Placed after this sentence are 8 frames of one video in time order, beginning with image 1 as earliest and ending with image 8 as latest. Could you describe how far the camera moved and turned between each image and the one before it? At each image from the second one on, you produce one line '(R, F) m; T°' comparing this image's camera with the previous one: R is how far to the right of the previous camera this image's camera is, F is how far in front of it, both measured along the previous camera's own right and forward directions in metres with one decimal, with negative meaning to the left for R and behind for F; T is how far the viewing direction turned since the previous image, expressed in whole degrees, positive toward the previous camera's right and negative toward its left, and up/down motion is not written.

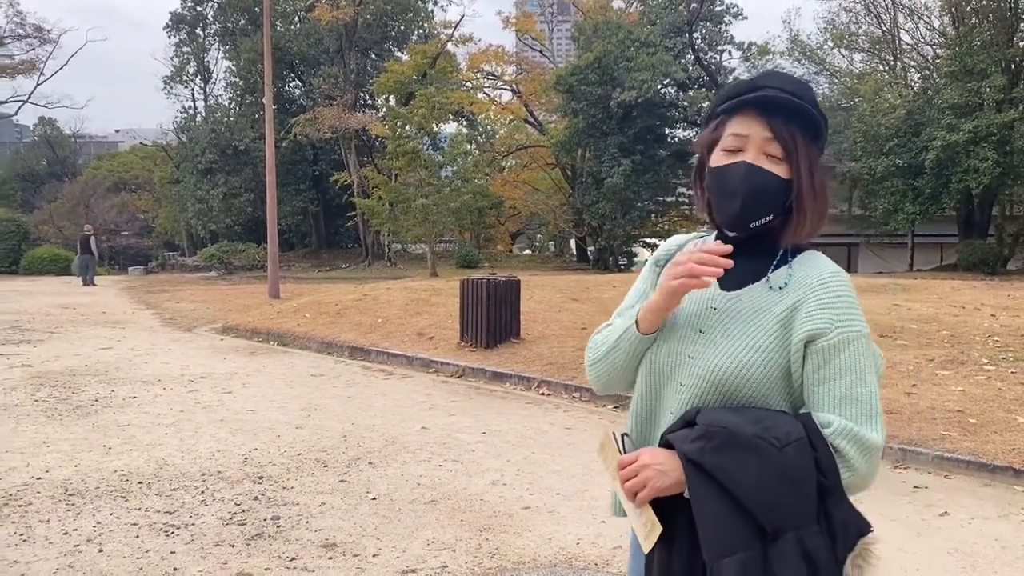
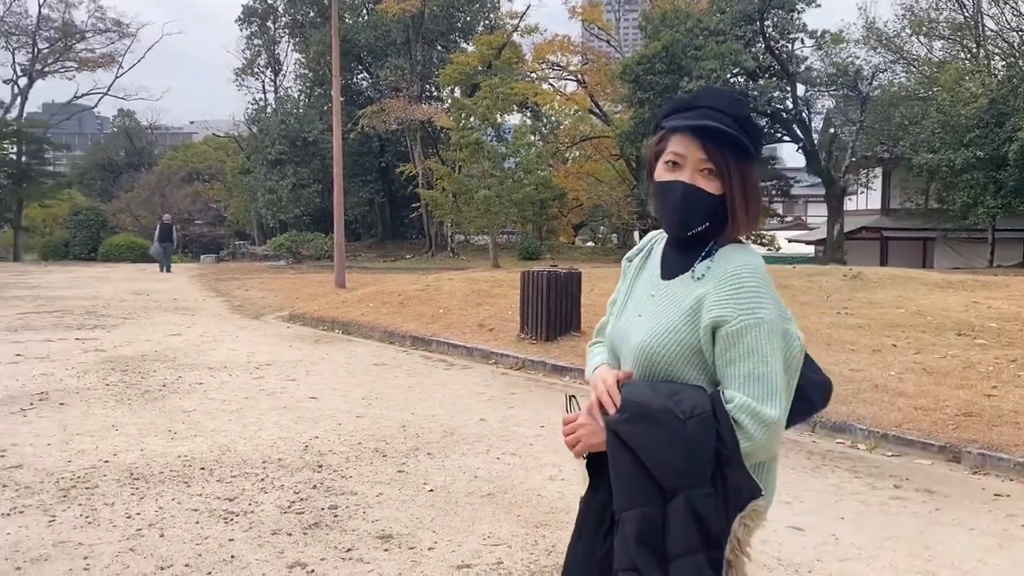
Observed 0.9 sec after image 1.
(0.0, +0.1) m; -4°
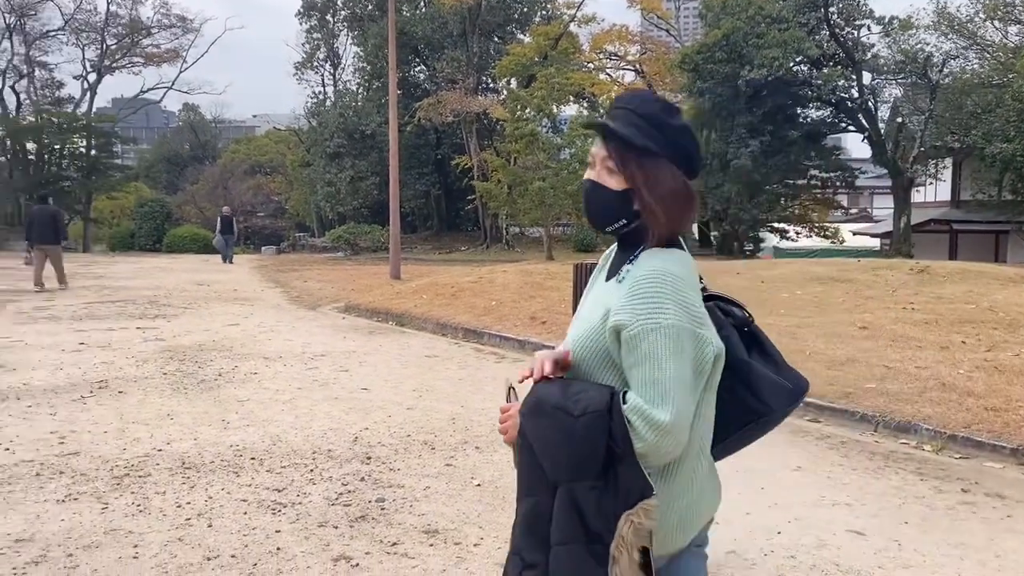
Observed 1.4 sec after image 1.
(0.0, +0.1) m; -4°
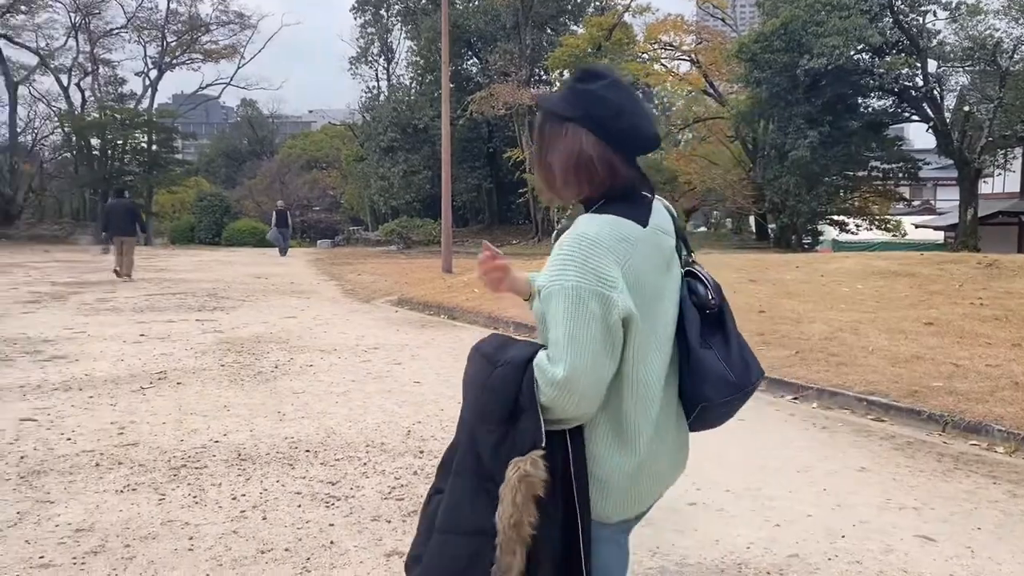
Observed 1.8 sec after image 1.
(0.0, +0.1) m; -3°
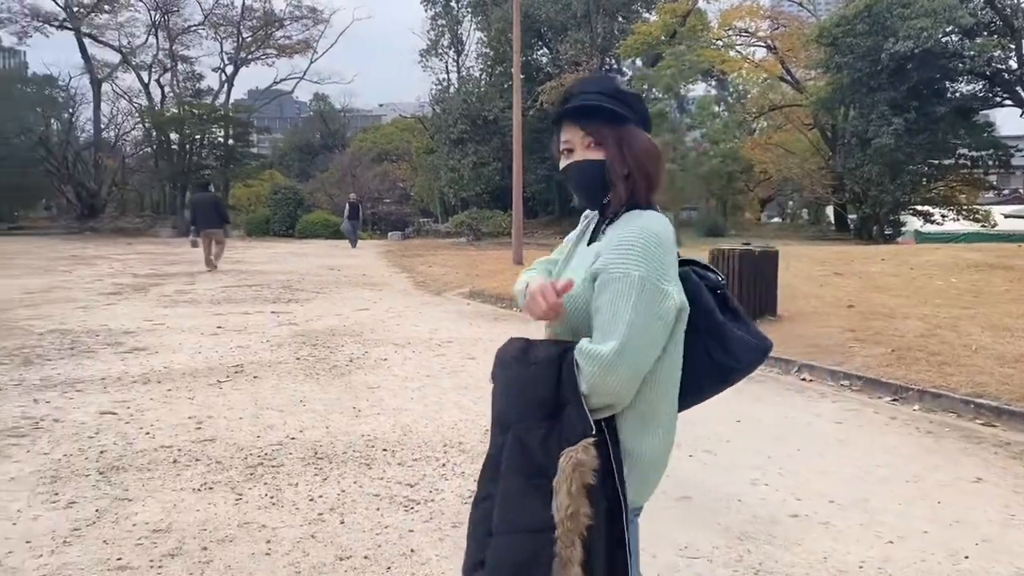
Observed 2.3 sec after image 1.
(-0.1, +0.2) m; -4°
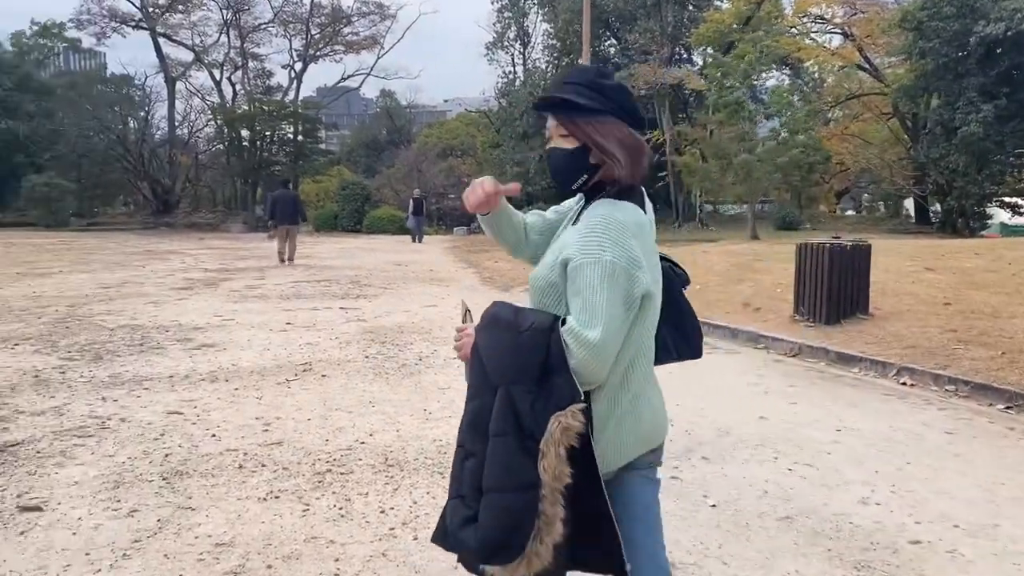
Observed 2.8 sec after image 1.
(-0.1, +0.3) m; -4°
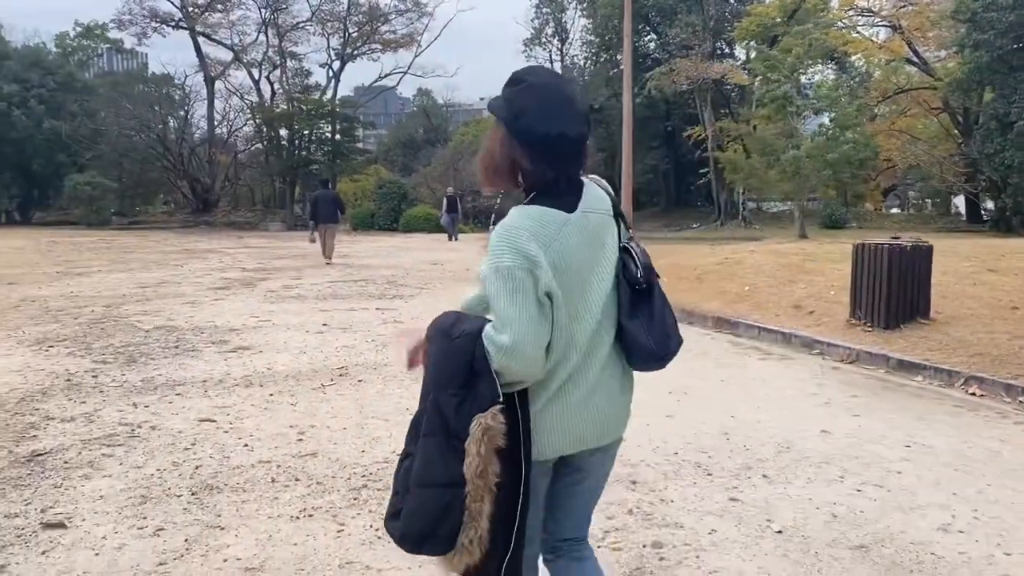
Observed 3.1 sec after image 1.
(-0.1, +0.3) m; -2°
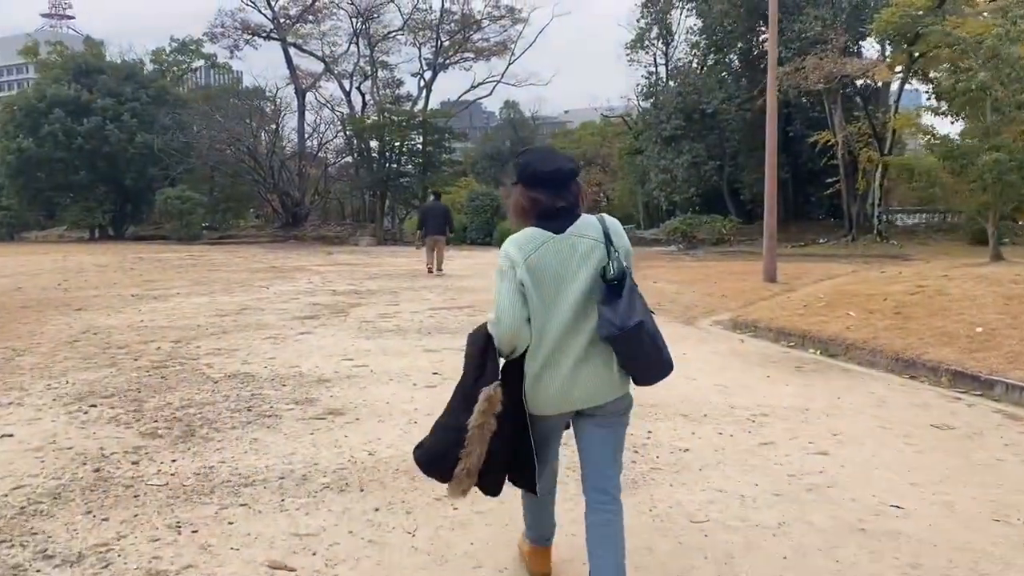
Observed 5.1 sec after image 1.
(-0.7, +2.2) m; -5°
